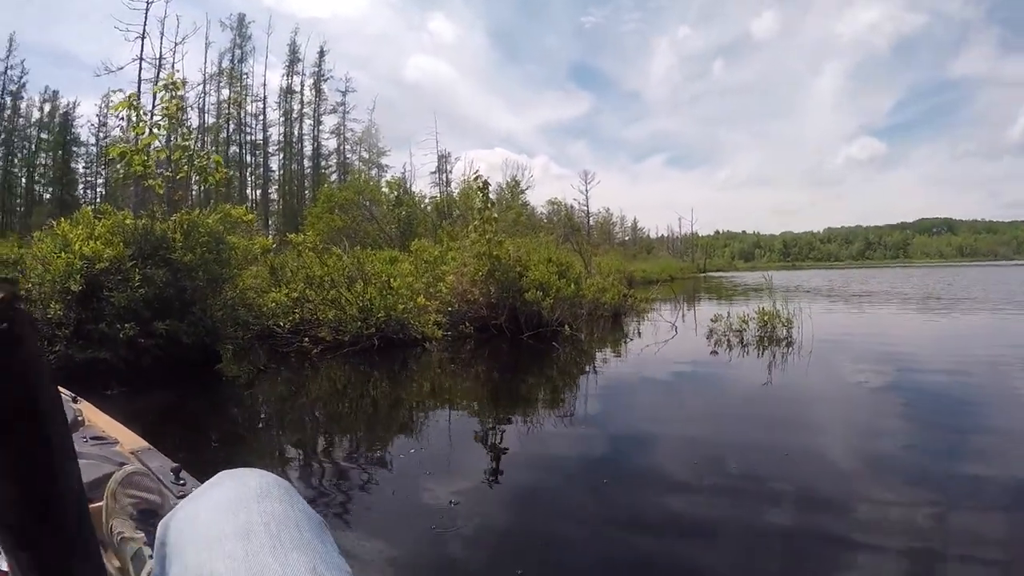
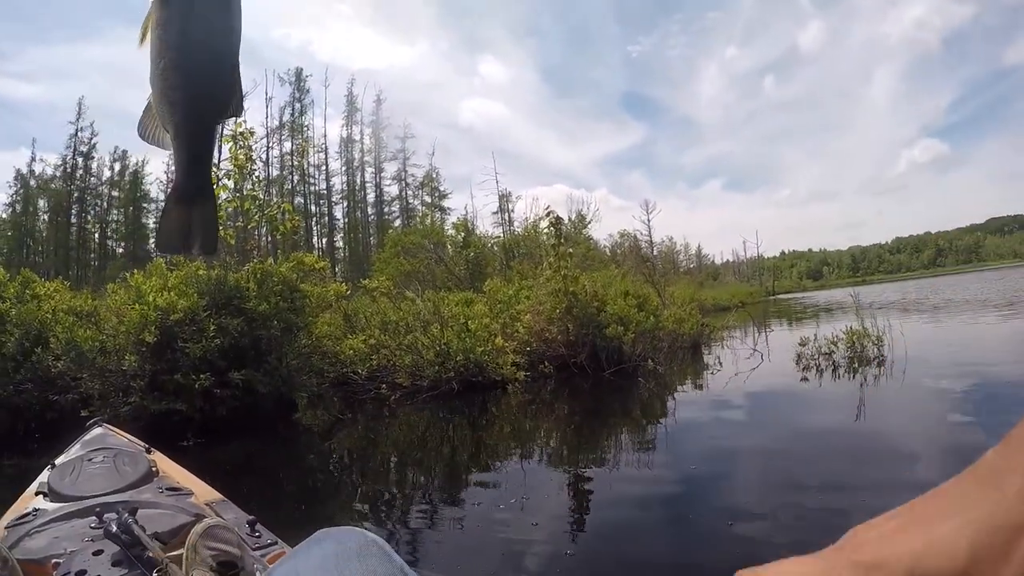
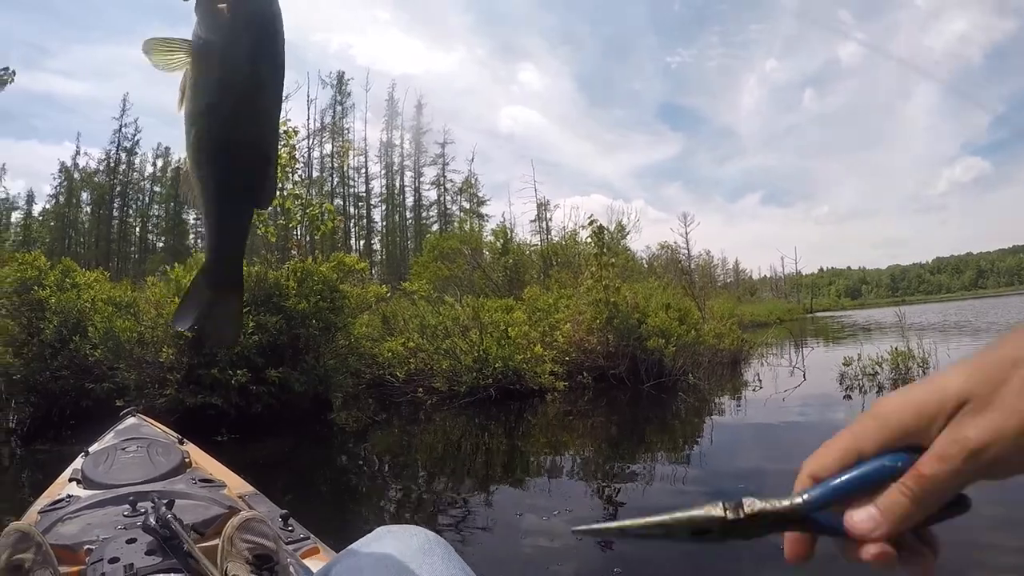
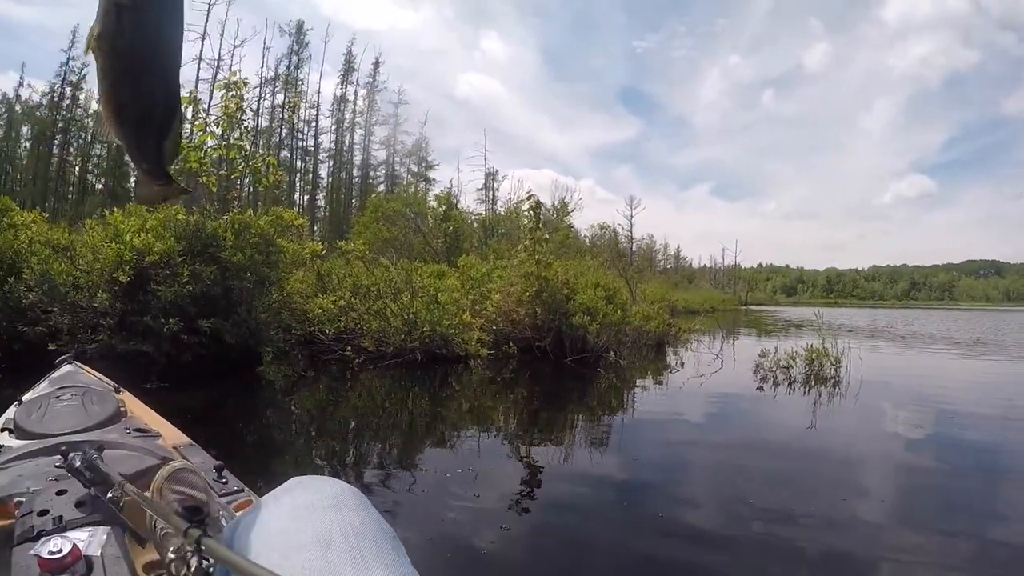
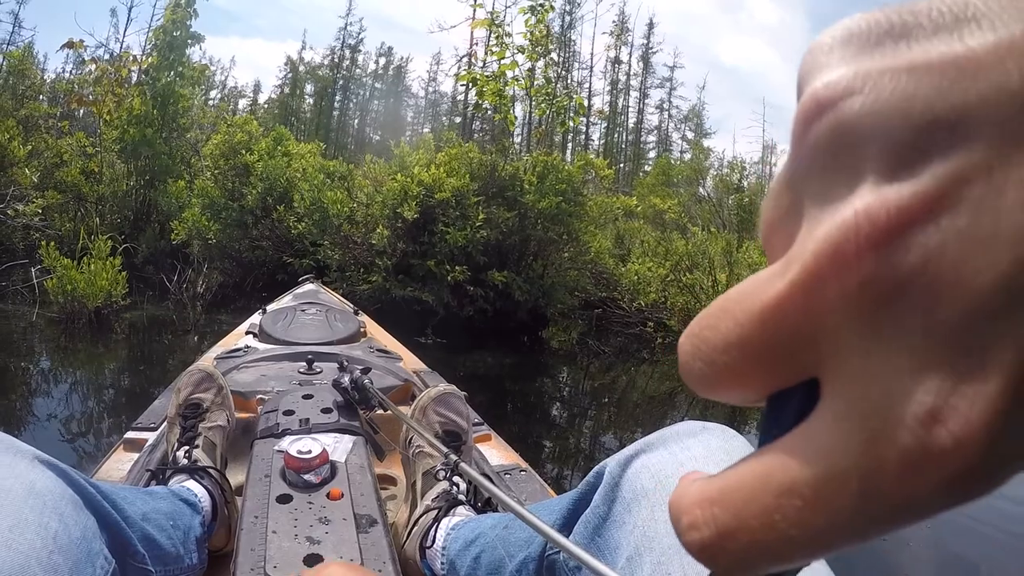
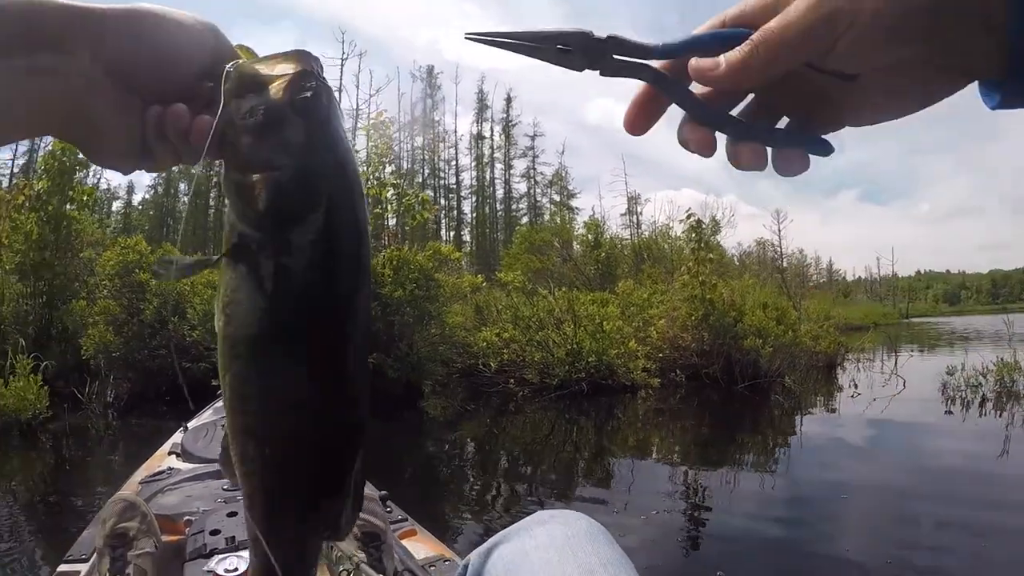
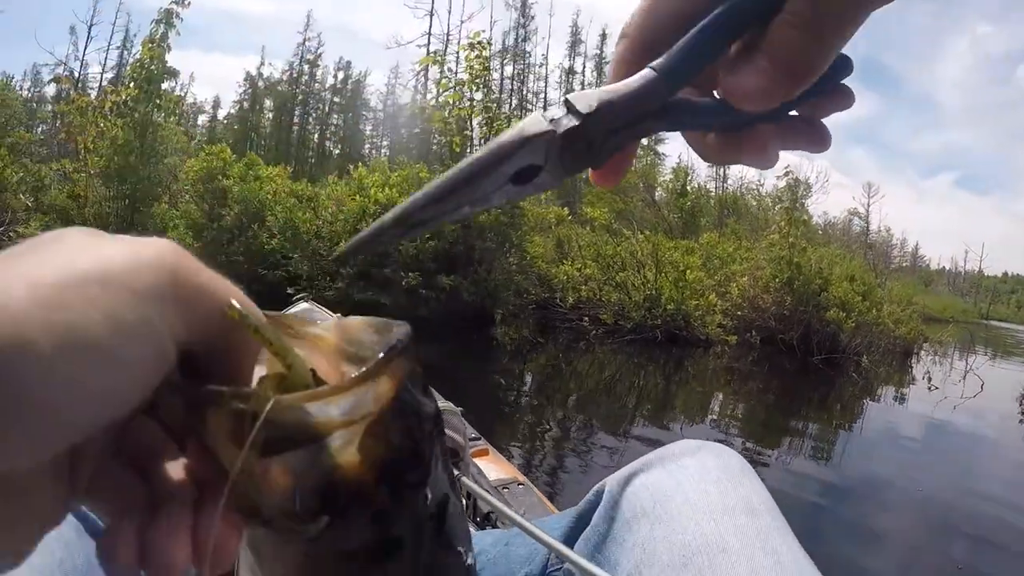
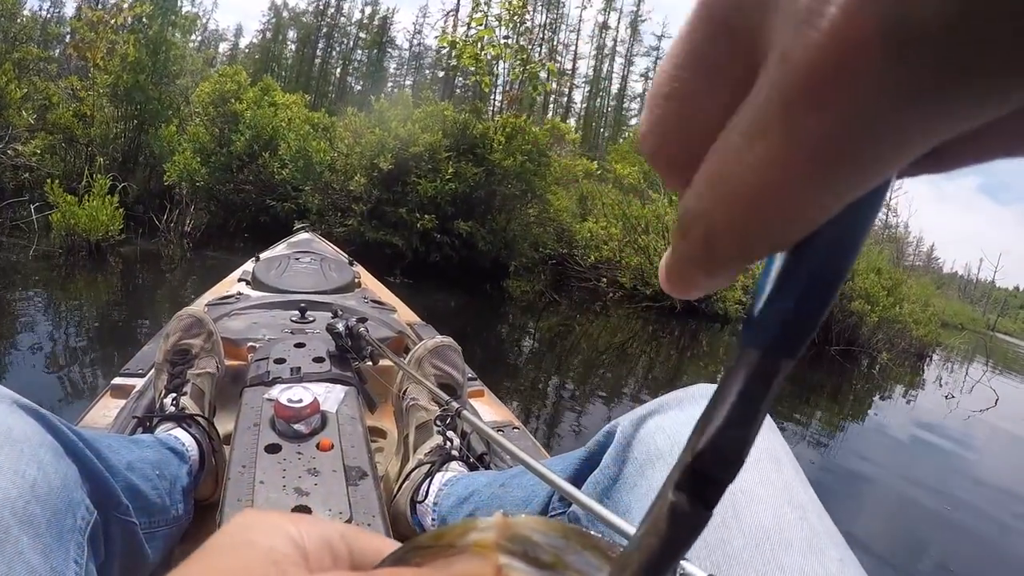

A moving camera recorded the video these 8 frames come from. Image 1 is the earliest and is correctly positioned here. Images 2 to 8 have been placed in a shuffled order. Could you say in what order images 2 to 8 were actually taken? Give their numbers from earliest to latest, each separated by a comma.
4, 2, 3, 6, 7, 8, 5
